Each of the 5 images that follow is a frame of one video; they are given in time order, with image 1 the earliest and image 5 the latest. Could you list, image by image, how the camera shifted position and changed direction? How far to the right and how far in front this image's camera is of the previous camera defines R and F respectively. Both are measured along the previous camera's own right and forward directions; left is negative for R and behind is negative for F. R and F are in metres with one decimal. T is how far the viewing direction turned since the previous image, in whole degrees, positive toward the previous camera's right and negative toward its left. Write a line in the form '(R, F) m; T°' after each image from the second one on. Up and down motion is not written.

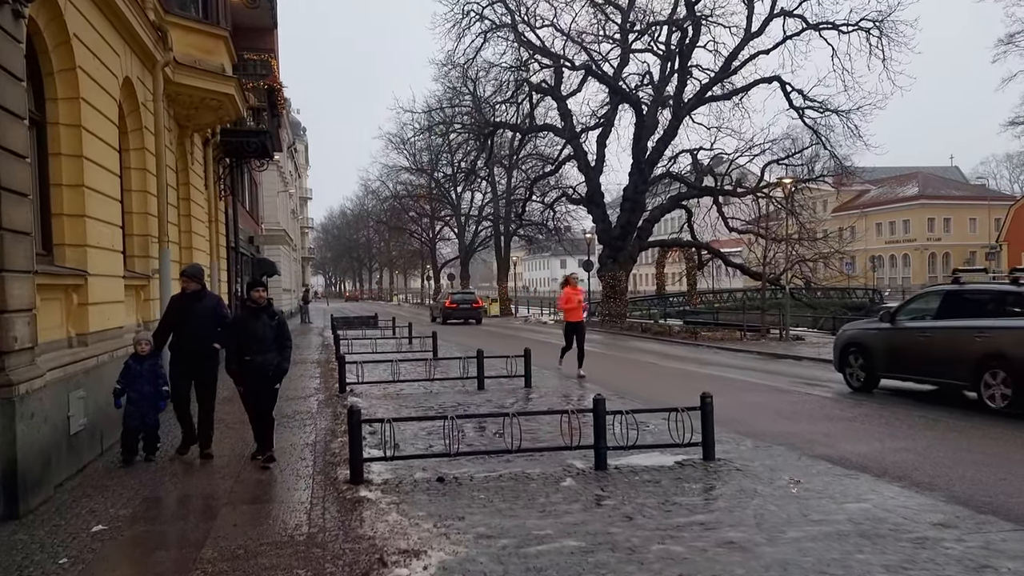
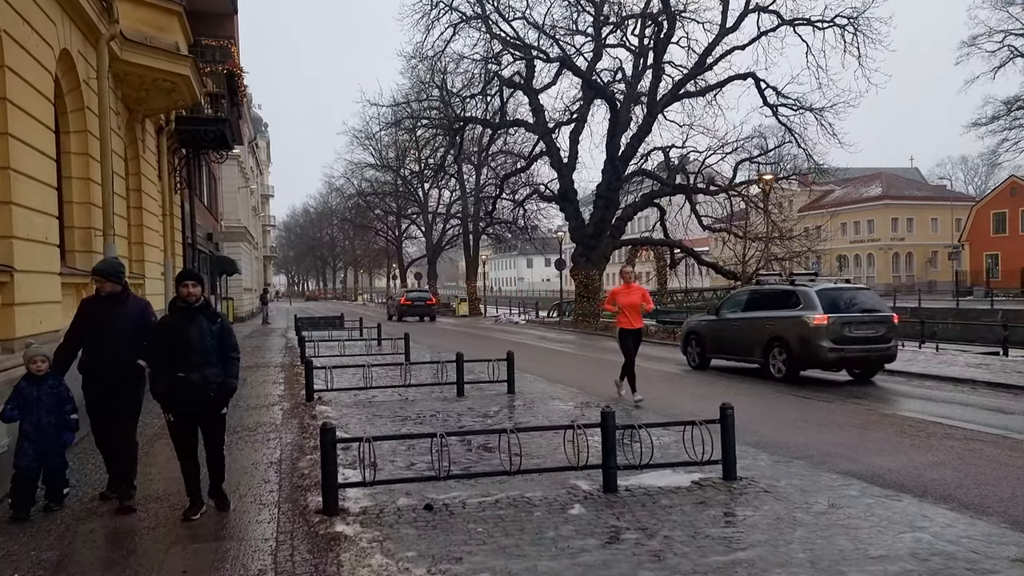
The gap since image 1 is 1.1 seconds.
(-0.3, +0.9) m; +3°
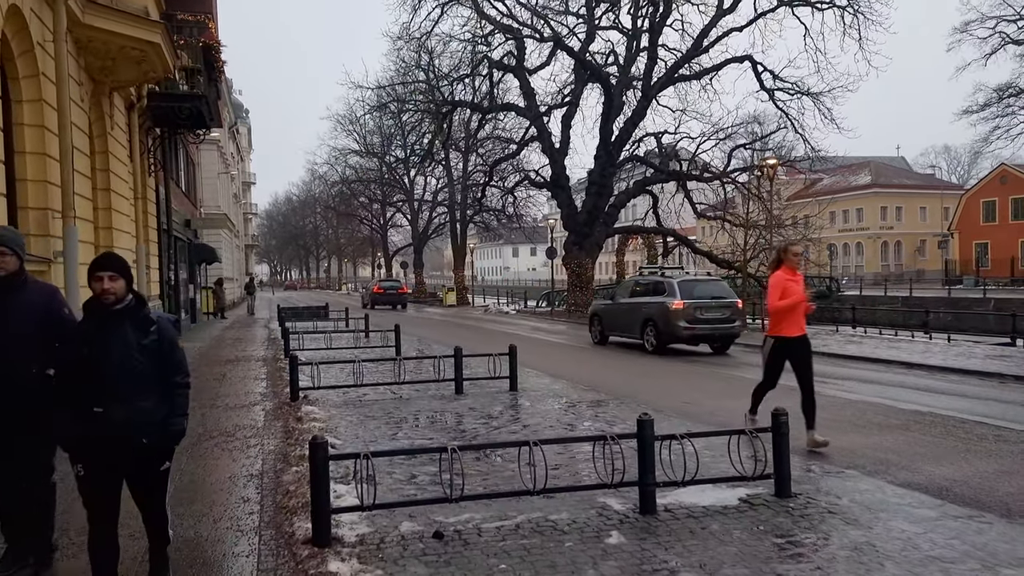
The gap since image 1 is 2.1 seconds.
(-0.3, +0.9) m; +1°
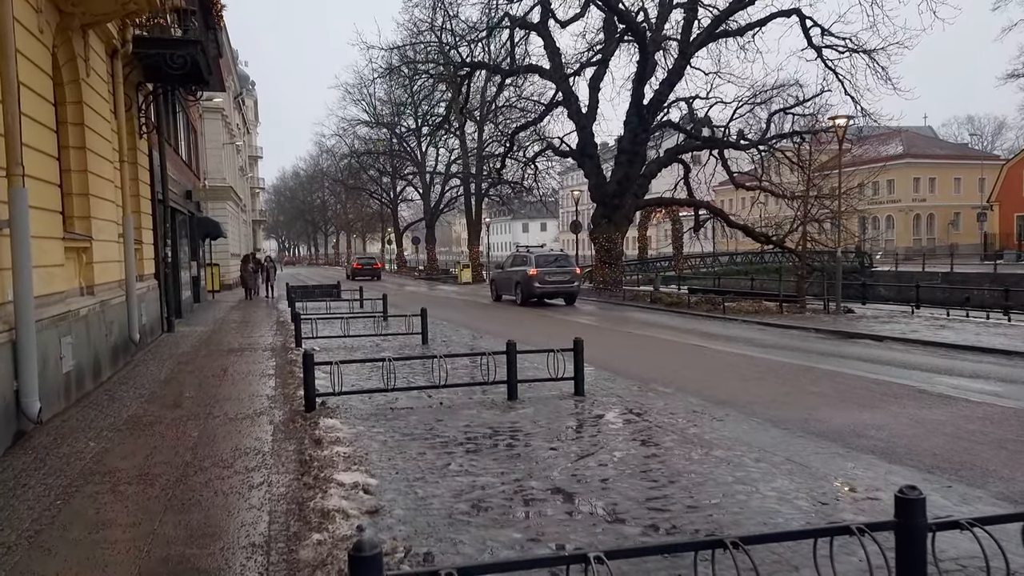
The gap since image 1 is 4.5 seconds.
(-0.7, +2.2) m; -1°
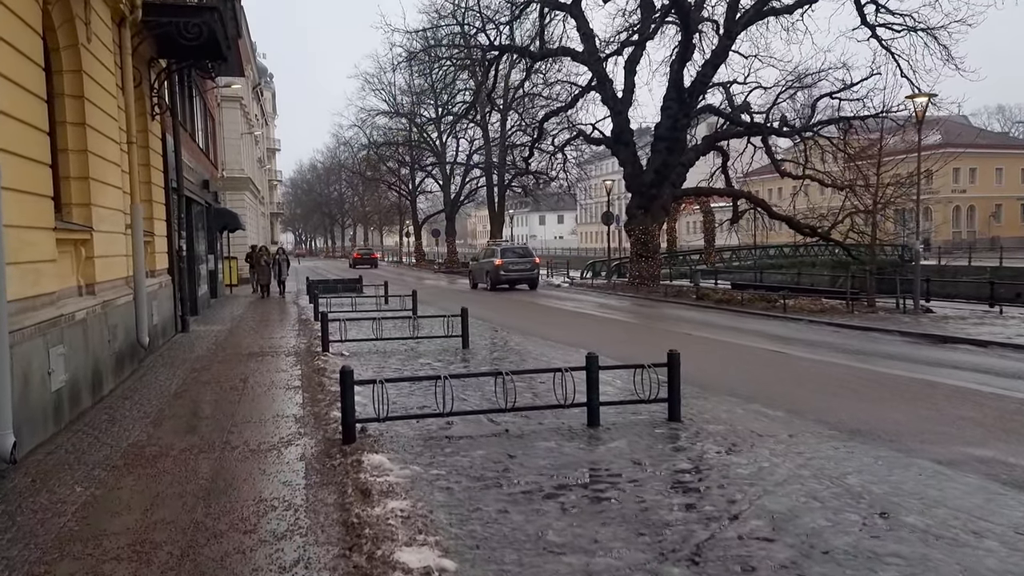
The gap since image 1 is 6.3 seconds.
(-0.6, +1.6) m; -1°
